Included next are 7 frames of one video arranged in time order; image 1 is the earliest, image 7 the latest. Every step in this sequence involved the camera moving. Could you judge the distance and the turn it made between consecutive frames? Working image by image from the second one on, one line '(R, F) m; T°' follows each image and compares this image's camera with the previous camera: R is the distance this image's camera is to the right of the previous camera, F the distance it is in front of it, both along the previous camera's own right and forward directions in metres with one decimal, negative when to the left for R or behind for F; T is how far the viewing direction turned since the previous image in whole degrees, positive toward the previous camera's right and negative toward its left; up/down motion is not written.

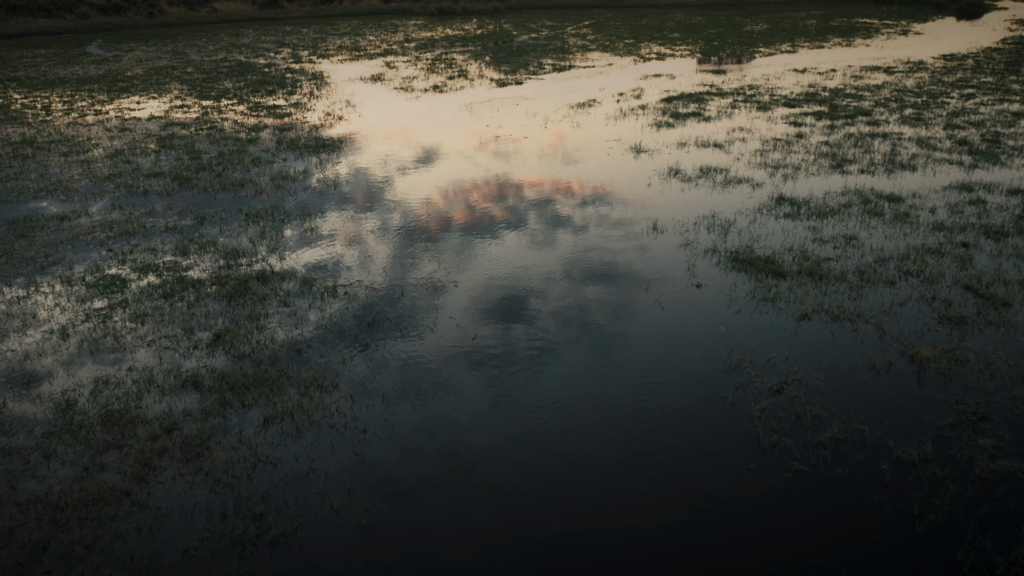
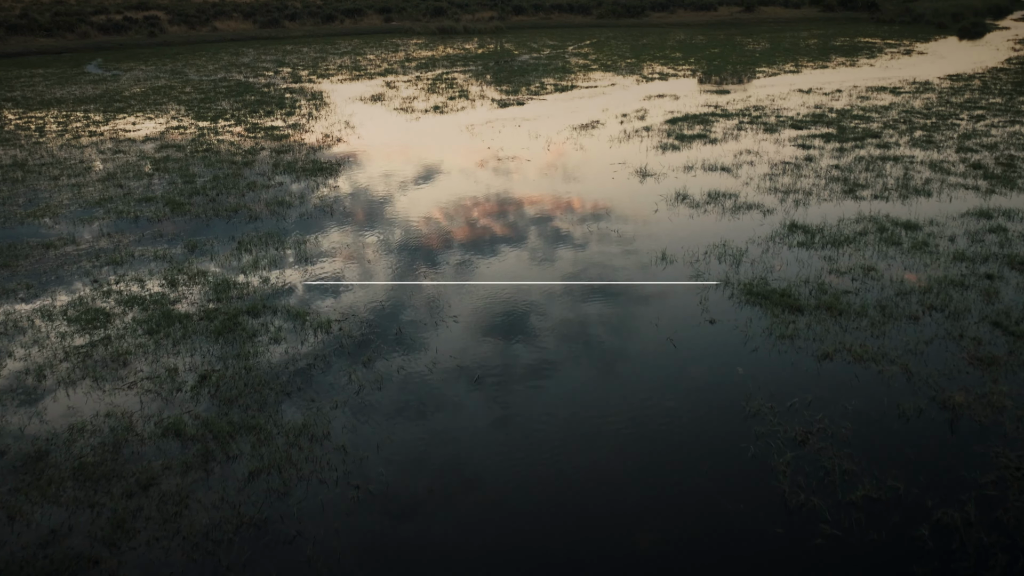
(0.0, +0.5) m; 0°
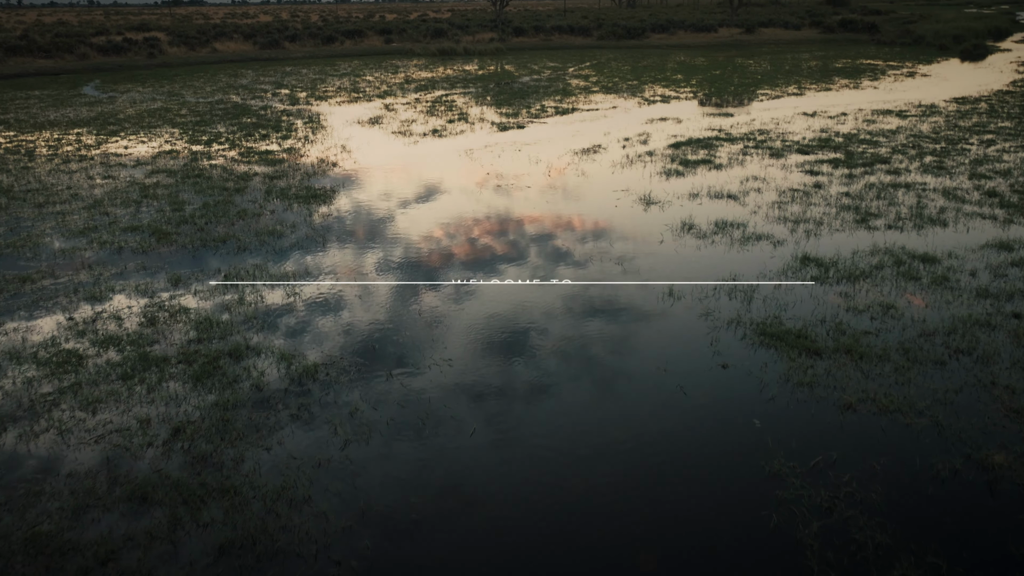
(0.0, +0.5) m; 0°
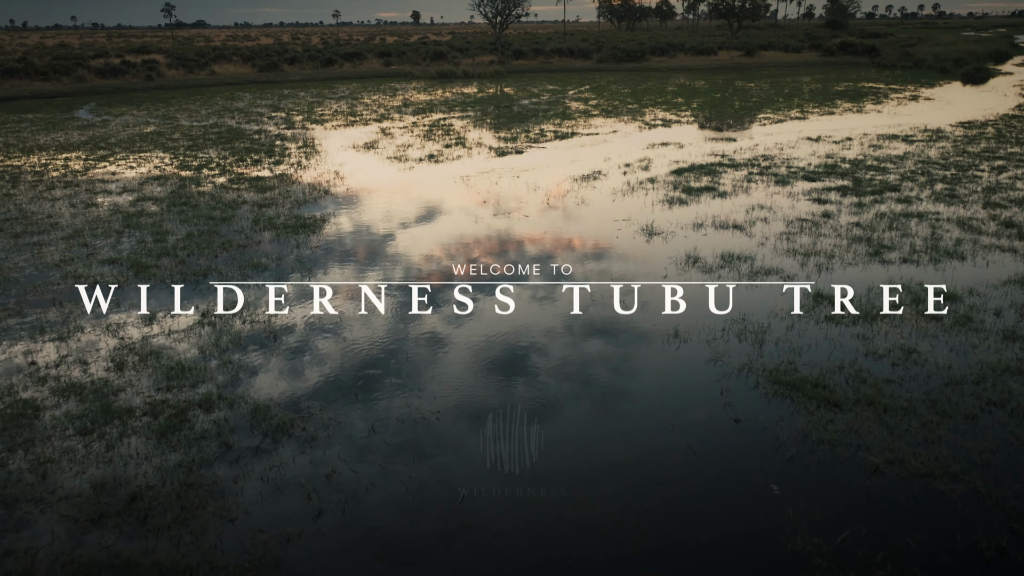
(+0.1, +0.6) m; 0°
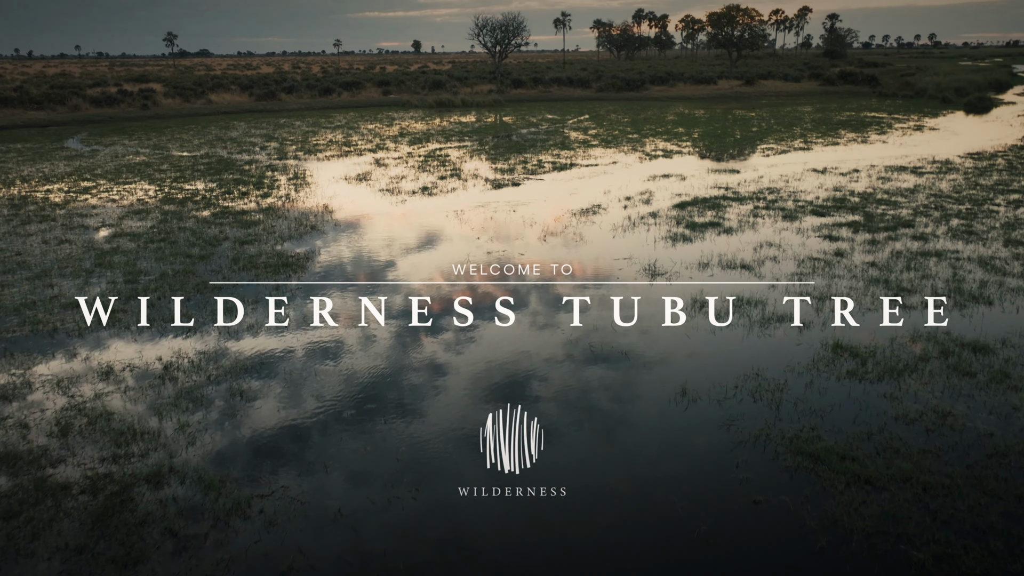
(+0.1, +0.9) m; 0°
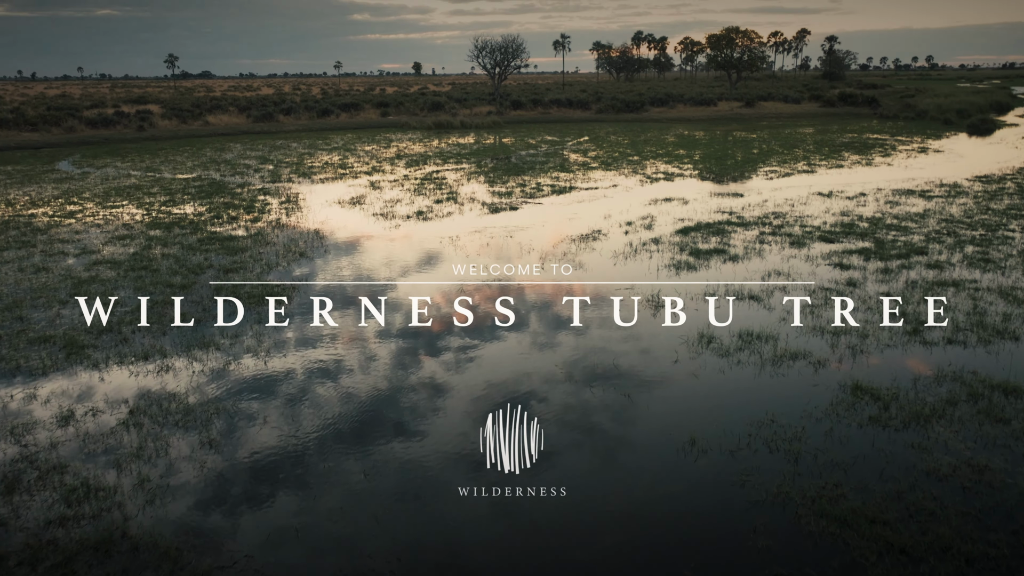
(+0.1, +0.7) m; 0°
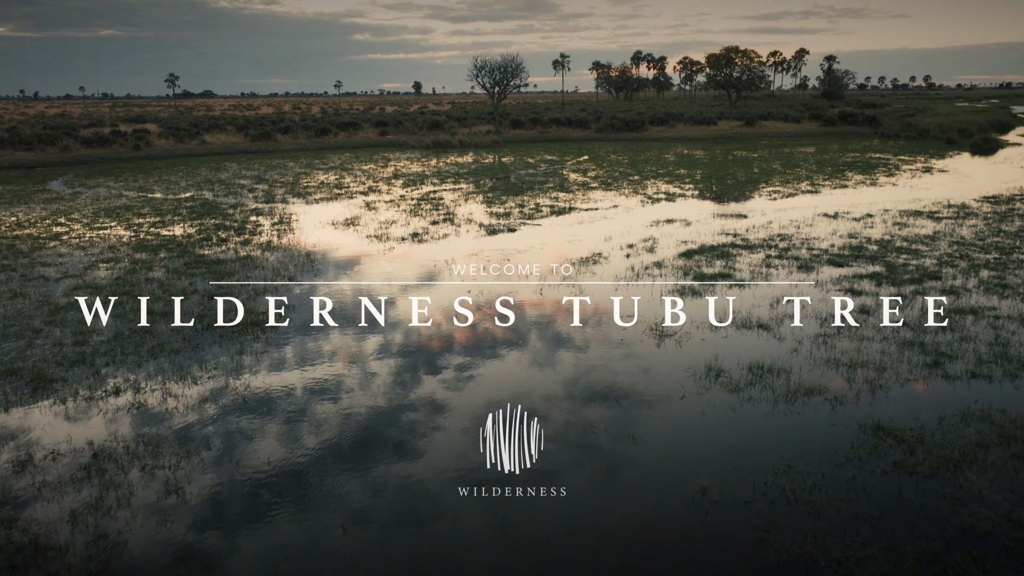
(+0.1, +0.6) m; 0°
